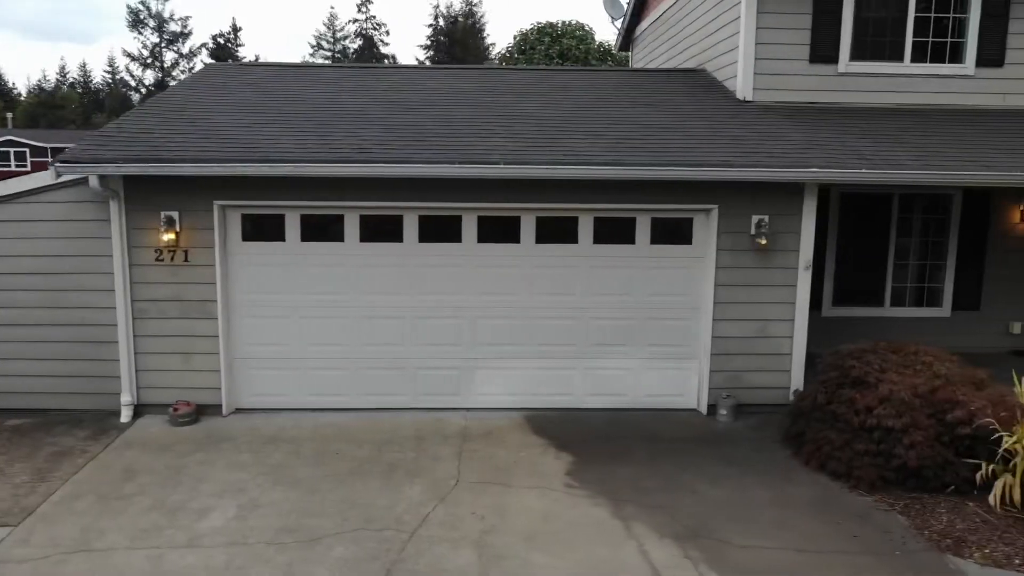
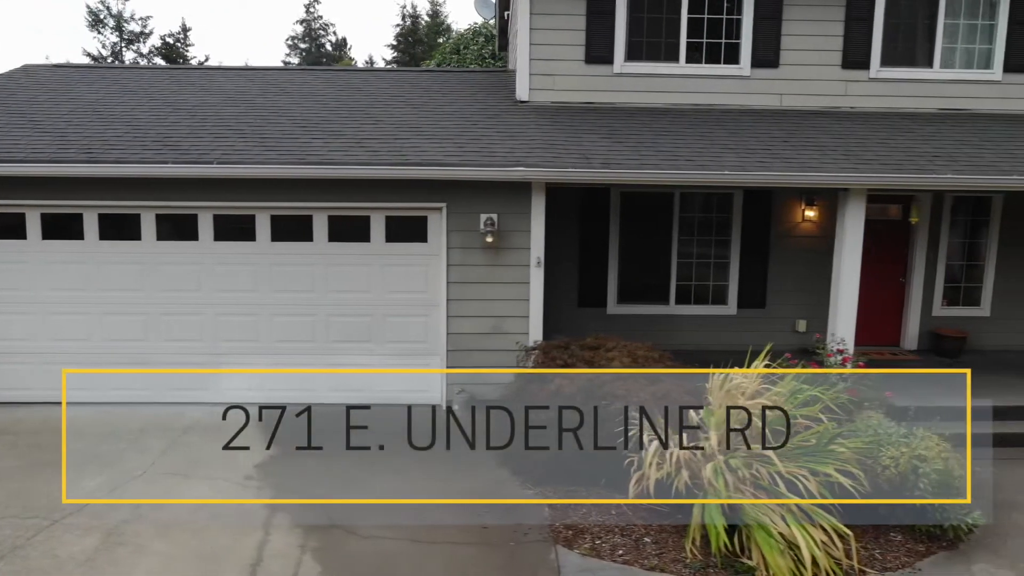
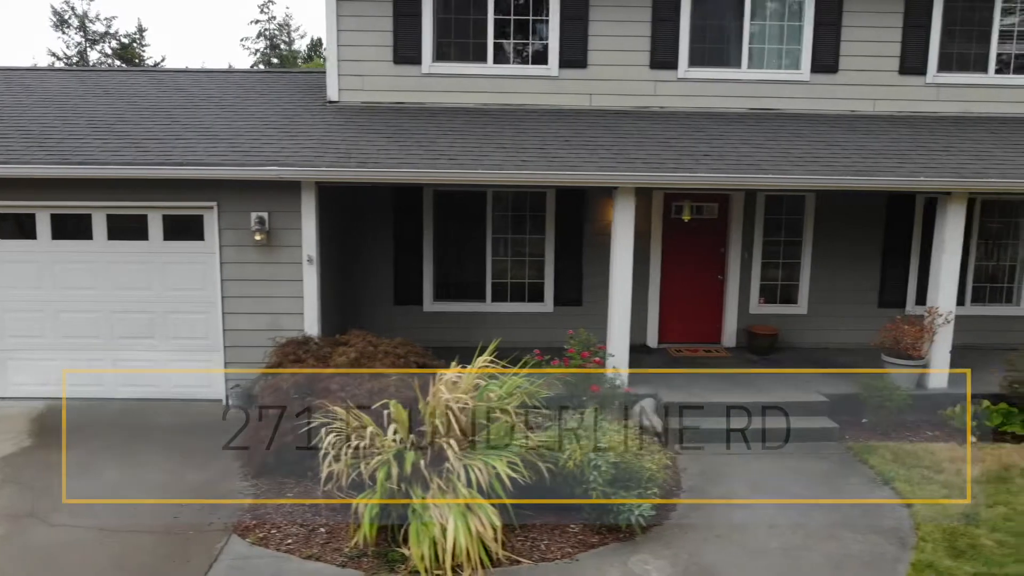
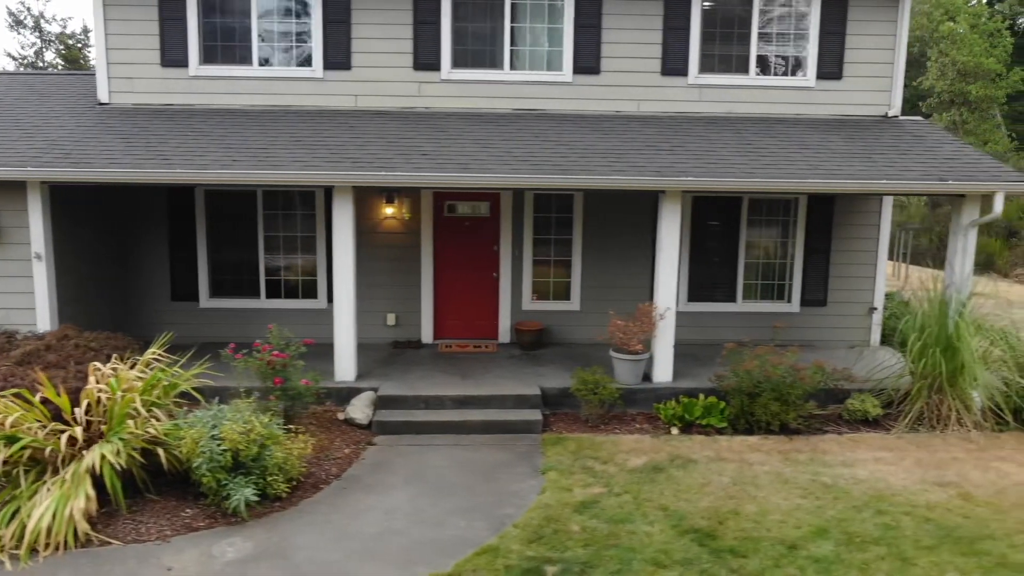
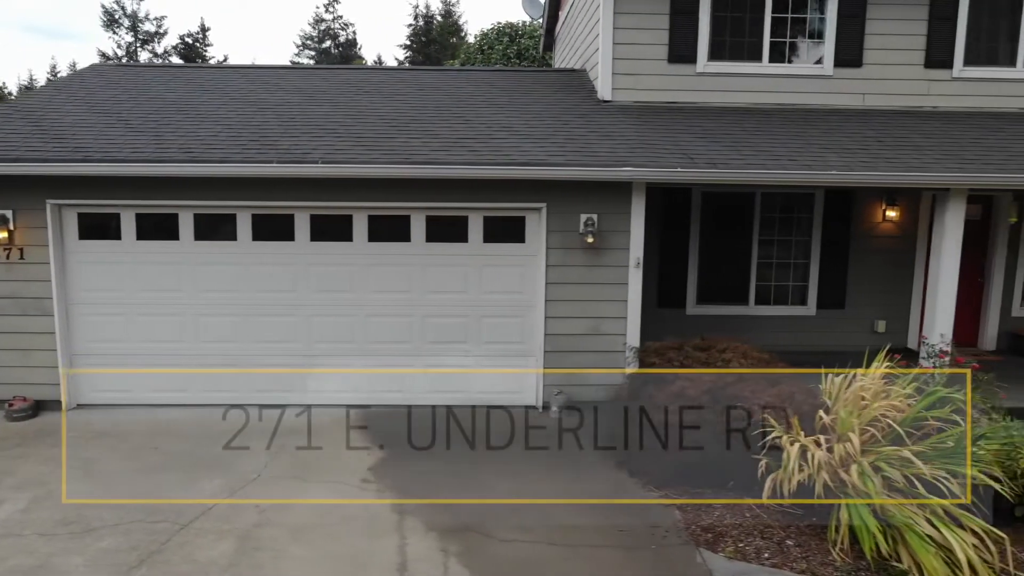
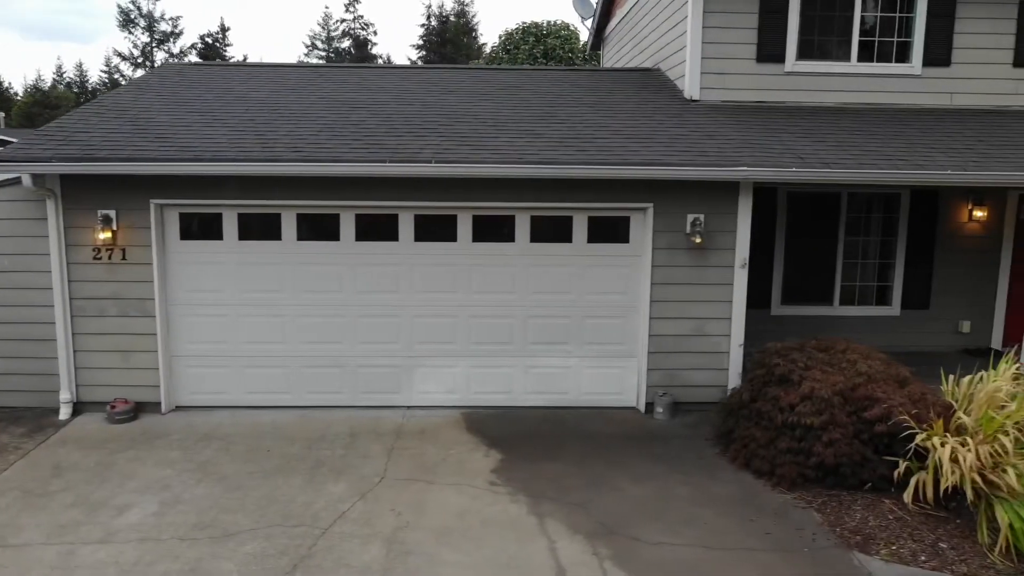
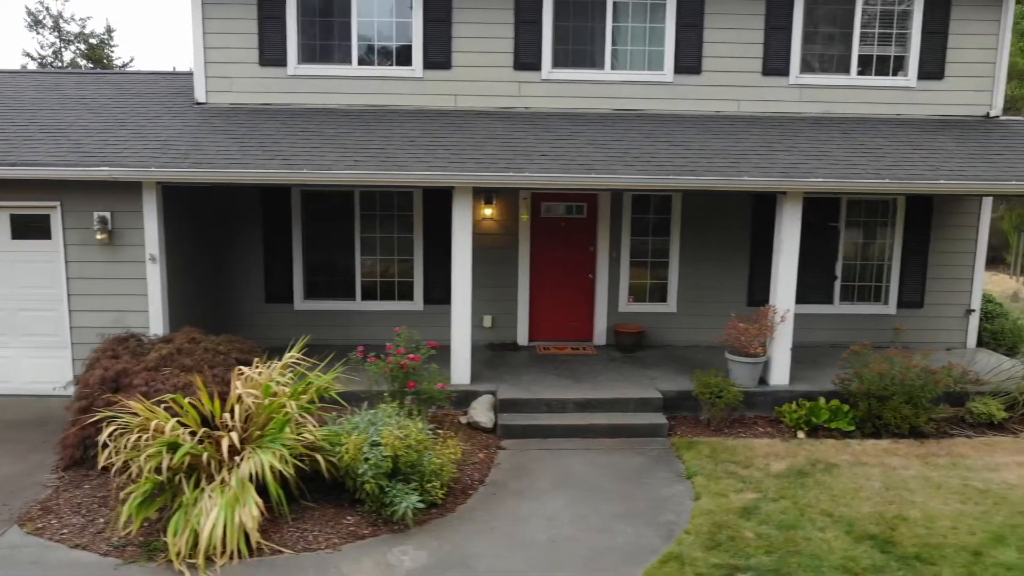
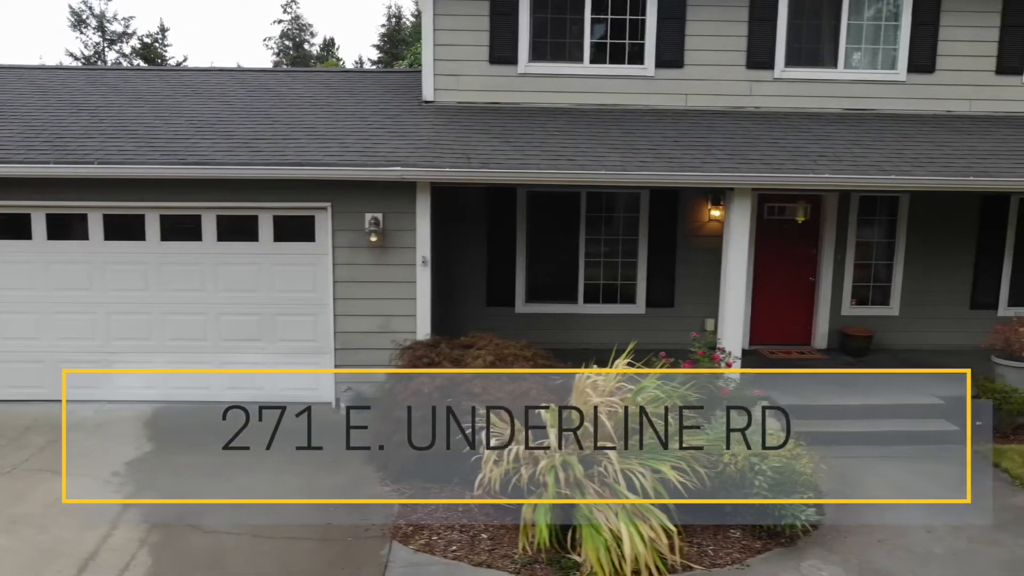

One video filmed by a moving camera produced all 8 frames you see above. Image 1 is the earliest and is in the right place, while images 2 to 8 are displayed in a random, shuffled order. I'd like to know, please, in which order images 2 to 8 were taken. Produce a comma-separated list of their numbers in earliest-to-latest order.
6, 5, 2, 8, 3, 7, 4
